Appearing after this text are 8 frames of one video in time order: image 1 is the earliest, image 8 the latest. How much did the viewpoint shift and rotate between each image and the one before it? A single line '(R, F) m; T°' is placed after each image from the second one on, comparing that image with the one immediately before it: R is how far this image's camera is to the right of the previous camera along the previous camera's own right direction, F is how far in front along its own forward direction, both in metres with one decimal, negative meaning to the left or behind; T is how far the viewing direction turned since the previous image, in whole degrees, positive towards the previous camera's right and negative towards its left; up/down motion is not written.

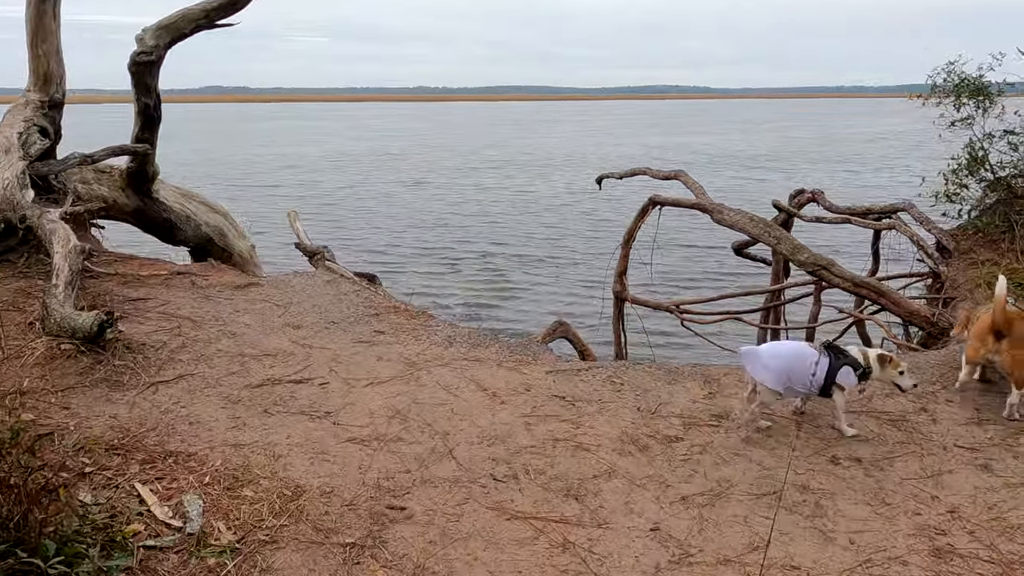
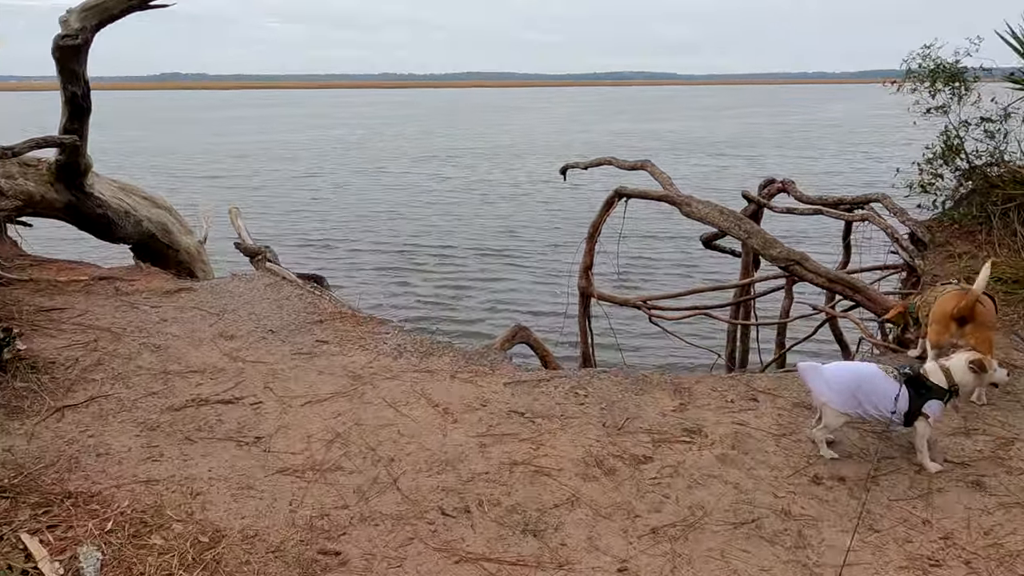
(+0.1, +0.6) m; +2°
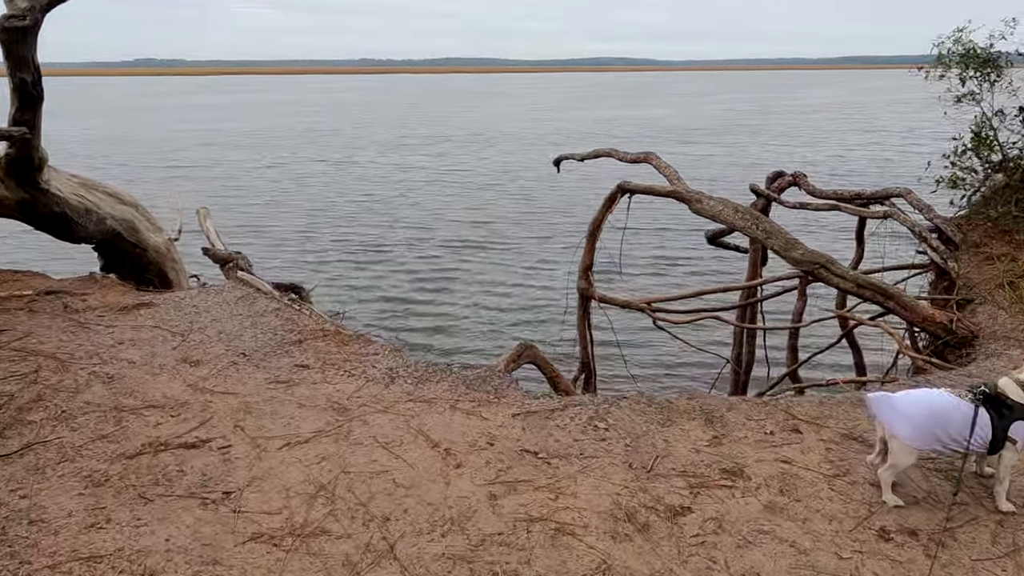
(-0.2, +0.9) m; +1°
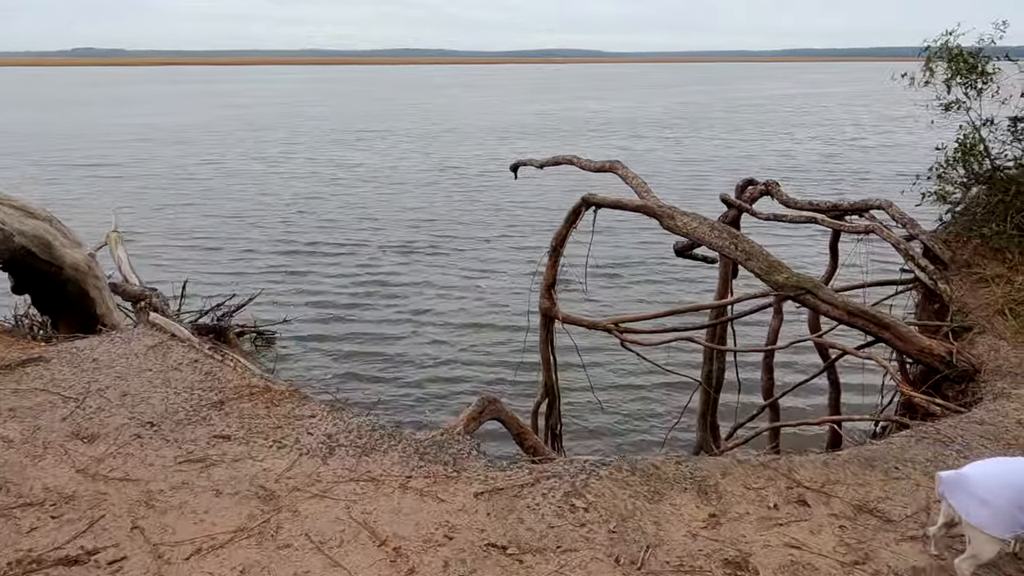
(0.0, +0.9) m; +3°
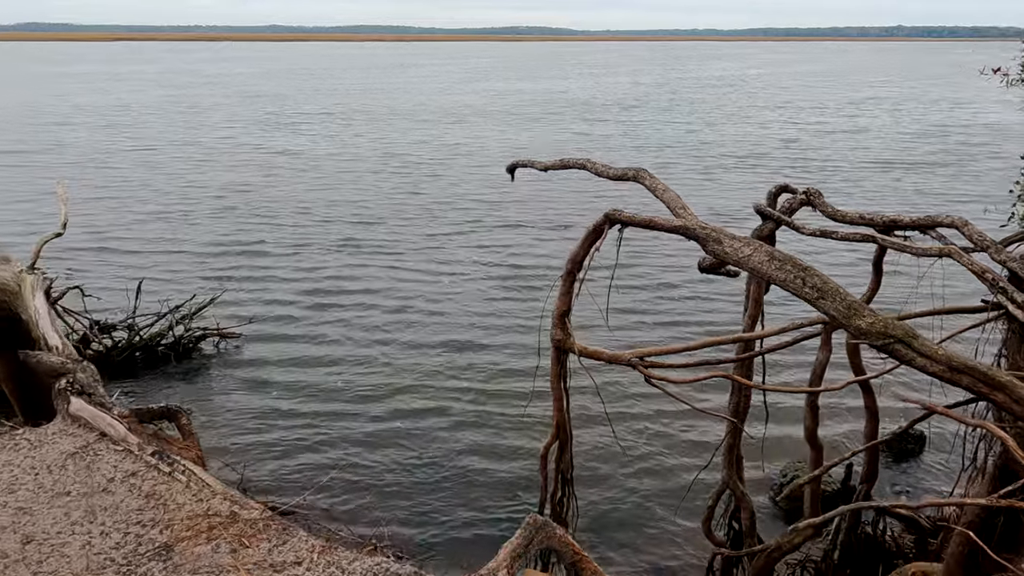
(-0.5, +1.6) m; +2°
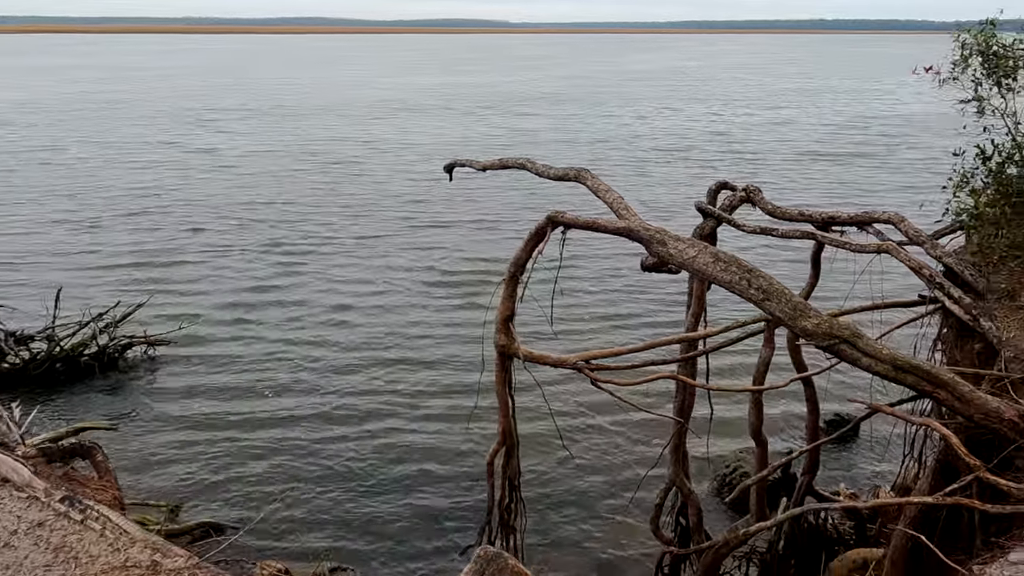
(0.0, +0.3) m; +4°
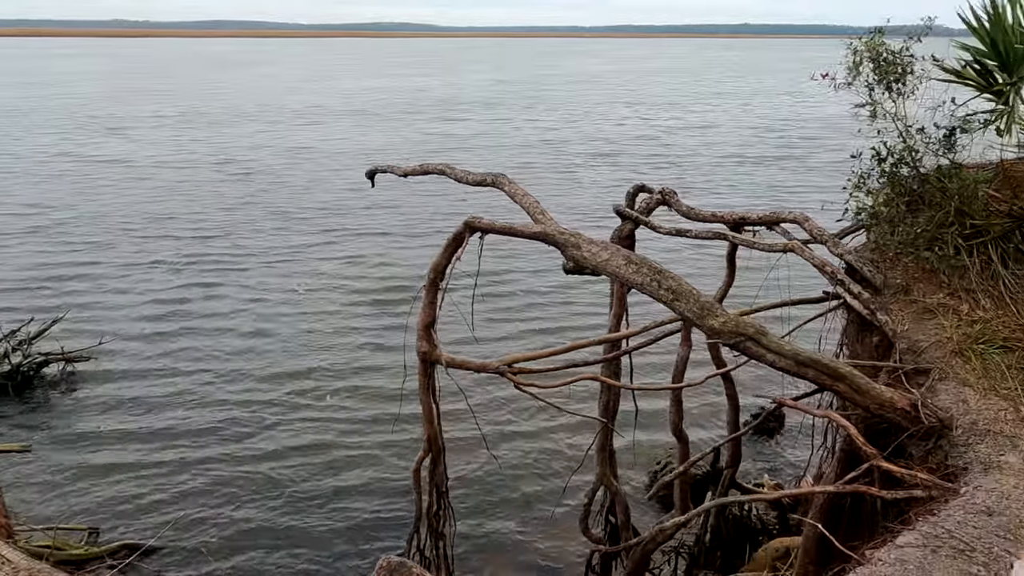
(+0.2, 0.0) m; +4°
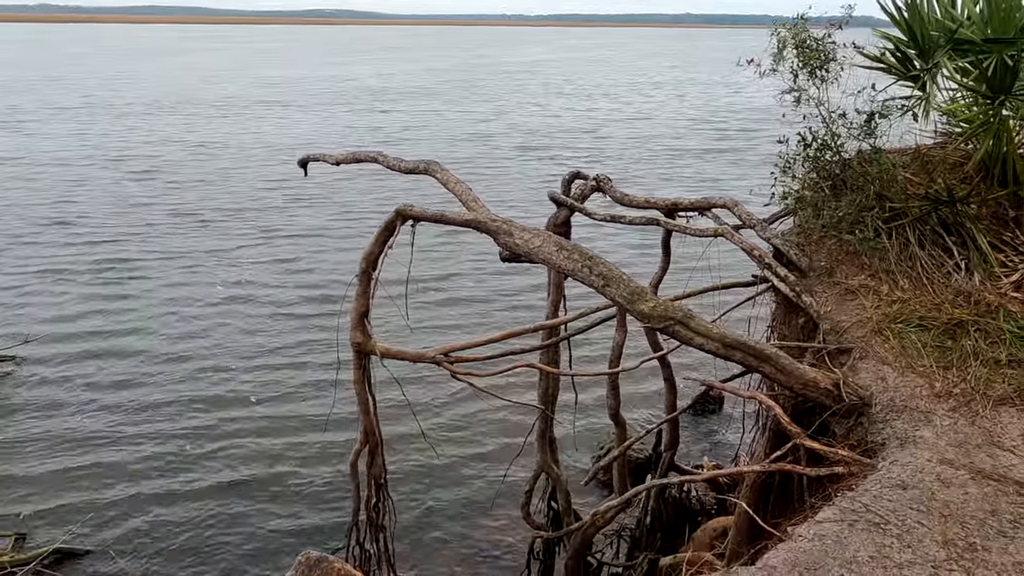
(+0.2, +0.1) m; +4°
